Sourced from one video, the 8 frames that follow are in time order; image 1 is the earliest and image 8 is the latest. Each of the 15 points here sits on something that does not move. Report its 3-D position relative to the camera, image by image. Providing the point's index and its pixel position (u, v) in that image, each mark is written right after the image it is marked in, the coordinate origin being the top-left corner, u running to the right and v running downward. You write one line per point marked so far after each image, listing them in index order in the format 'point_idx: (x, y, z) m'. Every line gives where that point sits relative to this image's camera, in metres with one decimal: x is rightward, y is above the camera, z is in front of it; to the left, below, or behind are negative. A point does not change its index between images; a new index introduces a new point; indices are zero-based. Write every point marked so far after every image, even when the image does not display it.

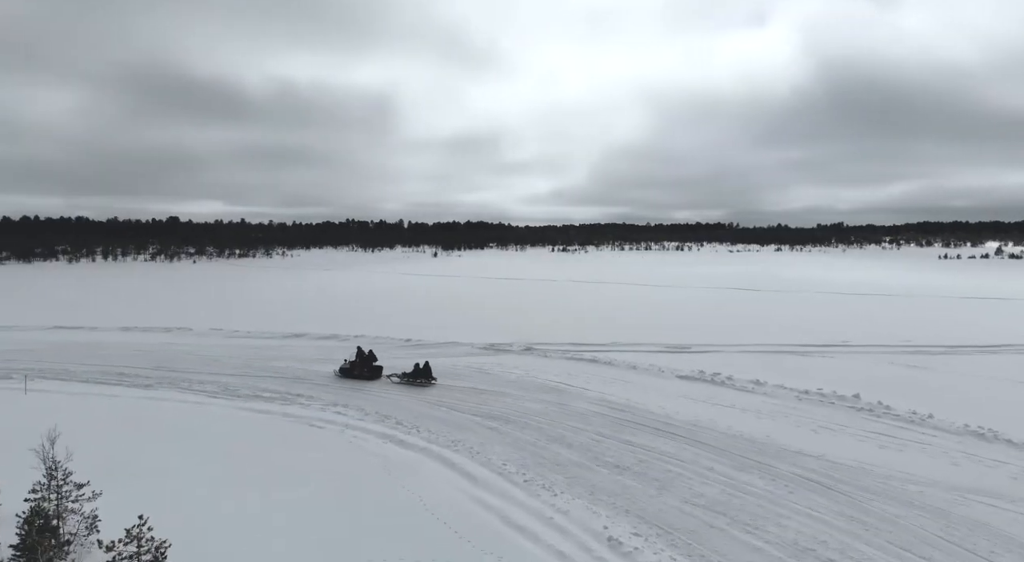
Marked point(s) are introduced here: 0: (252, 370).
0: (-5.5, -1.8, +13.2) m
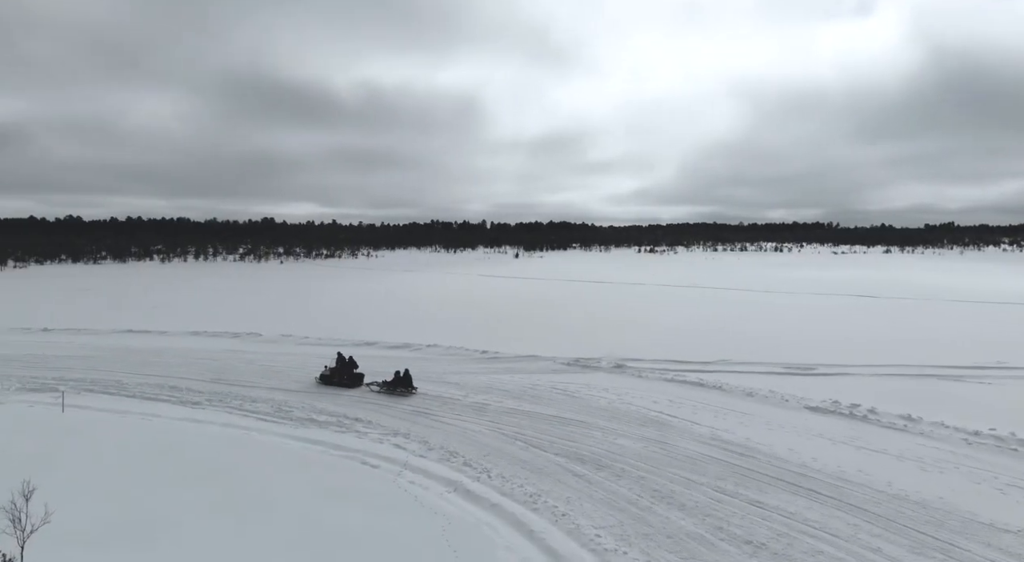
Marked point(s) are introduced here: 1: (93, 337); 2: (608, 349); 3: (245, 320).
0: (-3.9, -1.9, +11.9) m
1: (-9.8, -1.4, +14.8) m
2: (+2.6, -1.9, +17.3) m
3: (-8.1, -1.2, +19.1) m
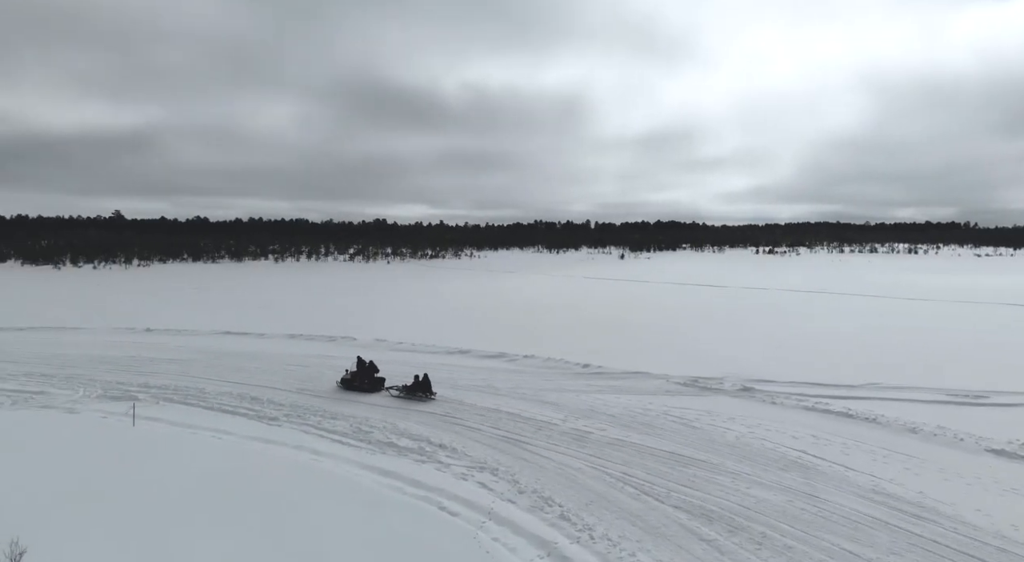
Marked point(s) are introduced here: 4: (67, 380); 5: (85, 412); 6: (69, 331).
0: (-2.1, -2.0, +10.9) m
1: (-7.4, -1.4, +14.7) m
2: (+5.2, -2.1, +15.2) m
3: (-5.1, -1.2, +18.7) m
4: (-7.1, -1.6, +10.1) m
5: (-5.7, -1.8, +8.5) m
6: (-10.3, -1.2, +14.6) m
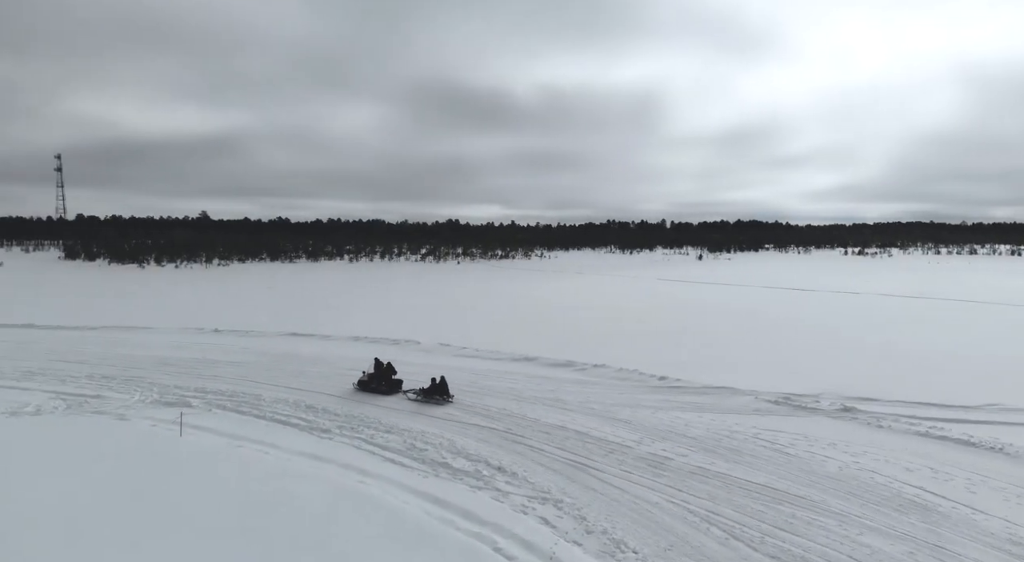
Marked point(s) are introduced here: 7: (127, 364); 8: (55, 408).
0: (-1.0, -2.1, +10.2) m
1: (-5.9, -1.4, +14.6) m
2: (+6.7, -2.2, +13.6) m
3: (-3.1, -1.3, +18.3) m
4: (-6.1, -1.6, +10.0) m
5: (-4.9, -1.8, +8.2) m
6: (-8.7, -1.2, +14.8) m
7: (-7.0, -1.5, +11.5) m
8: (-6.0, -1.7, +8.2) m
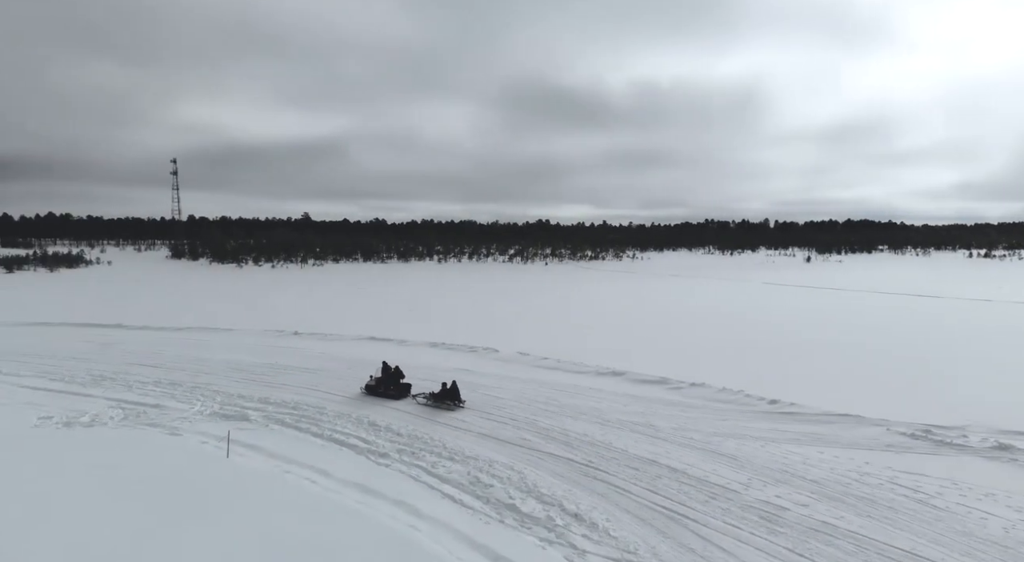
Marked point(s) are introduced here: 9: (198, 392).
0: (+0.2, -2.2, +9.1) m
1: (-4.0, -1.5, +14.1) m
2: (+8.3, -2.4, +11.4) m
3: (-0.7, -1.4, +17.4) m
4: (-4.9, -1.7, +9.6) m
5: (-4.0, -1.9, +7.7) m
6: (-6.8, -1.2, +14.7) m
7: (-5.6, -1.6, +11.2) m
8: (-5.0, -1.7, +7.9) m
9: (-4.8, -1.7, +9.7) m
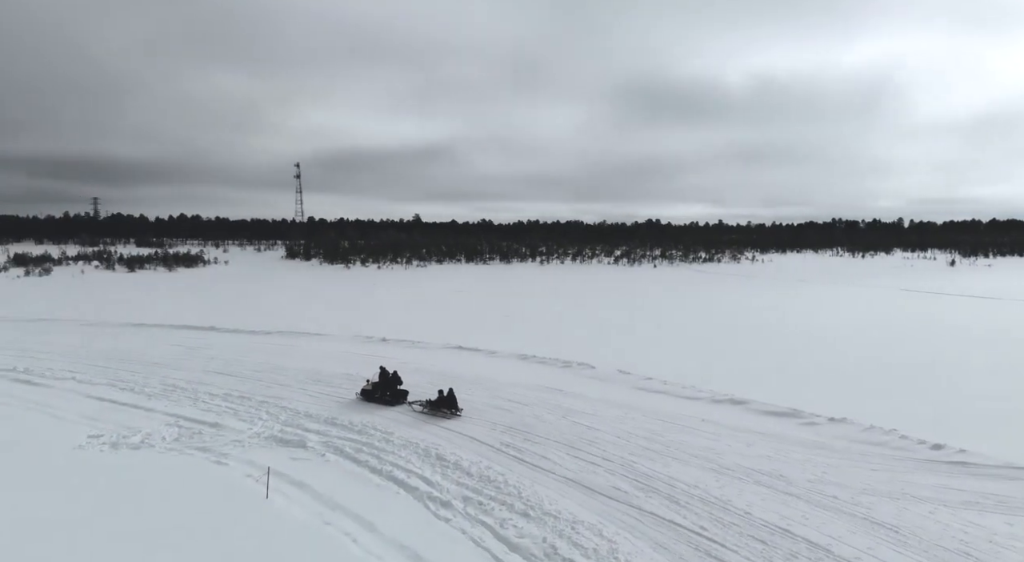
0: (+1.3, -2.4, +7.6) m
1: (-2.0, -1.6, +13.2) m
2: (+9.7, -2.7, +8.4) m
3: (+1.9, -1.6, +15.9) m
4: (-3.6, -1.8, +8.9) m
5: (-3.0, -2.0, +6.8) m
6: (-4.6, -1.3, +14.3) m
7: (-4.0, -1.7, +10.6) m
8: (-4.0, -1.8, +7.2) m
9: (-3.5, -1.8, +9.0) m
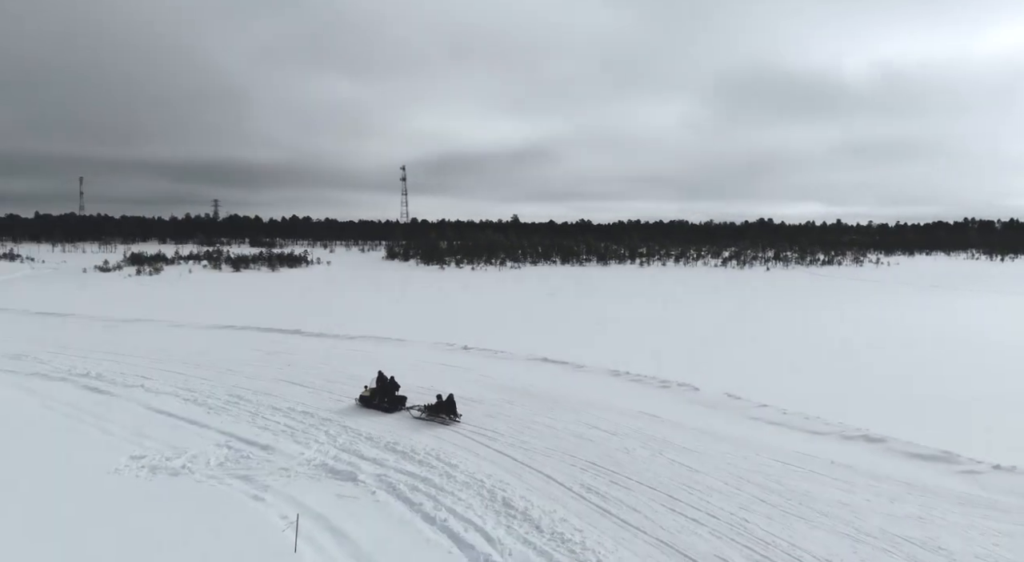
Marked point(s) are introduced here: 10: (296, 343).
0: (+2.1, -2.5, +6.1) m
1: (-0.3, -1.8, +12.2) m
2: (+10.5, -3.0, +5.6) m
3: (+4.0, -1.8, +14.2) m
4: (-2.5, -1.9, +8.2) m
5: (-2.3, -2.1, +6.1) m
6: (-2.7, -1.4, +13.6) m
7: (-2.7, -1.8, +9.9) m
8: (-3.2, -1.9, +6.6) m
9: (-2.5, -1.9, +8.3) m
10: (-4.5, -1.3, +13.4) m
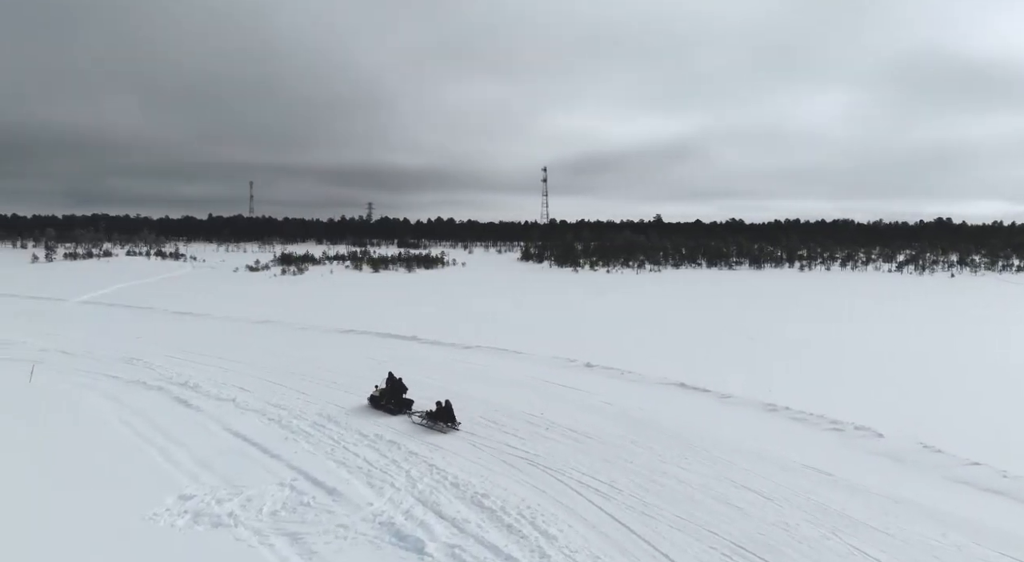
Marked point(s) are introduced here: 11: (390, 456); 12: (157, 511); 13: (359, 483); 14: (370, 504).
0: (+2.8, -2.8, +3.9) m
1: (+1.9, -2.0, +10.4) m
2: (+10.8, -3.4, +1.6) m
3: (+6.4, -2.0, +11.4) m
4: (-1.3, -2.0, +7.0) m
5: (-1.5, -2.2, +4.9) m
6: (-0.1, -1.6, +12.4) m
7: (-1.0, -1.9, +8.7) m
8: (-2.3, -2.1, +5.6) m
9: (-1.2, -2.0, +7.1) m
10: (-2.0, -1.4, +12.6) m
11: (-1.4, -2.0, +7.3) m
12: (-3.1, -2.0, +5.6) m
13: (-1.5, -2.1, +6.5) m
14: (-1.3, -2.1, +6.0) m
